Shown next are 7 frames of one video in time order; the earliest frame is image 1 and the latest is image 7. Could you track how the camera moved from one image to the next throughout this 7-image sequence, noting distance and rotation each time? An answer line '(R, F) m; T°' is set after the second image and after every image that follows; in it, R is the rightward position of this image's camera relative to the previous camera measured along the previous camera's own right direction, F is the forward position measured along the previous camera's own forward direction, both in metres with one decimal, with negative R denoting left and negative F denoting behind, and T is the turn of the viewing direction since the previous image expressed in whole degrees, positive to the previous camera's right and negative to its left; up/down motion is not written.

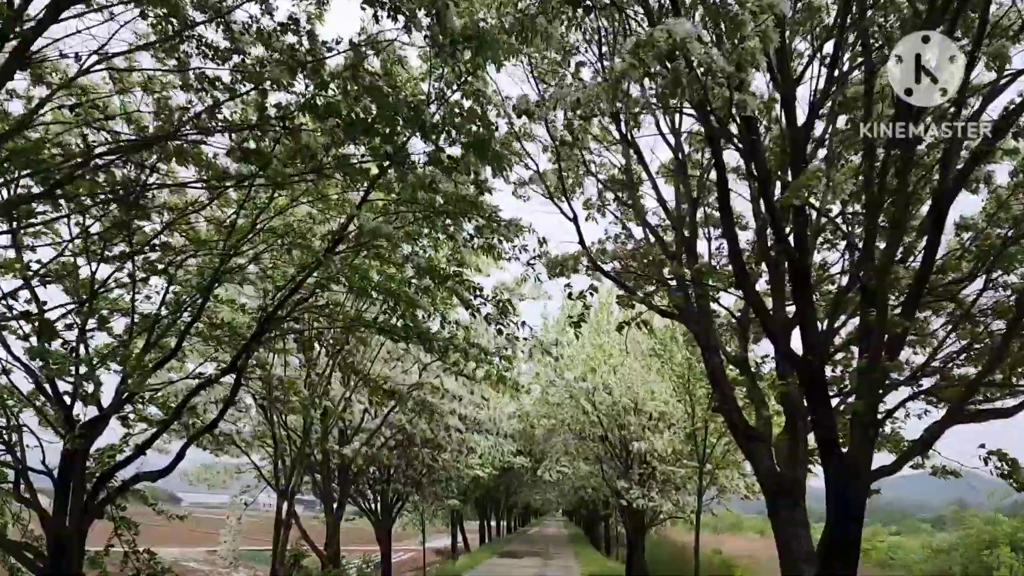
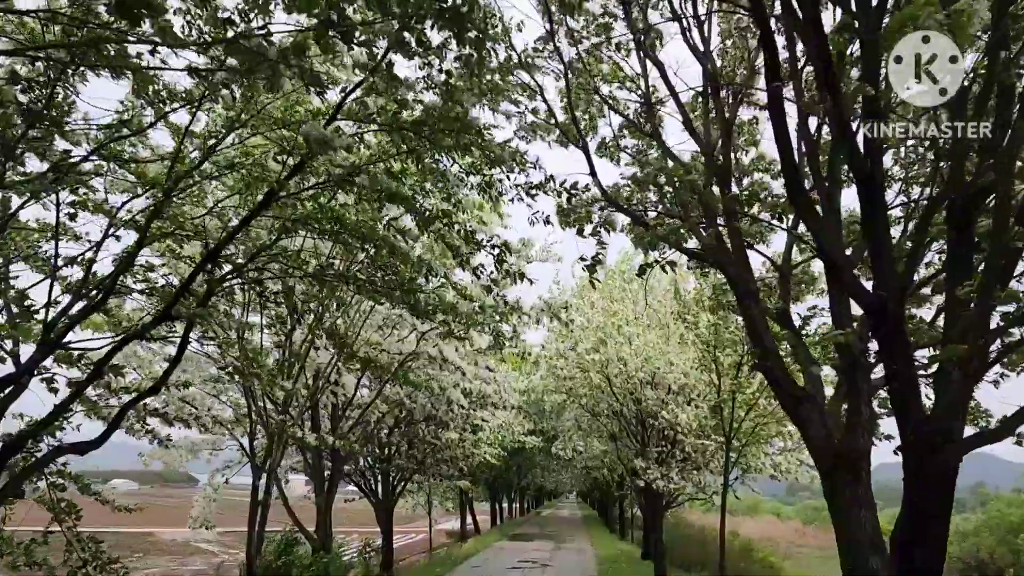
(+0.1, +1.3) m; -1°
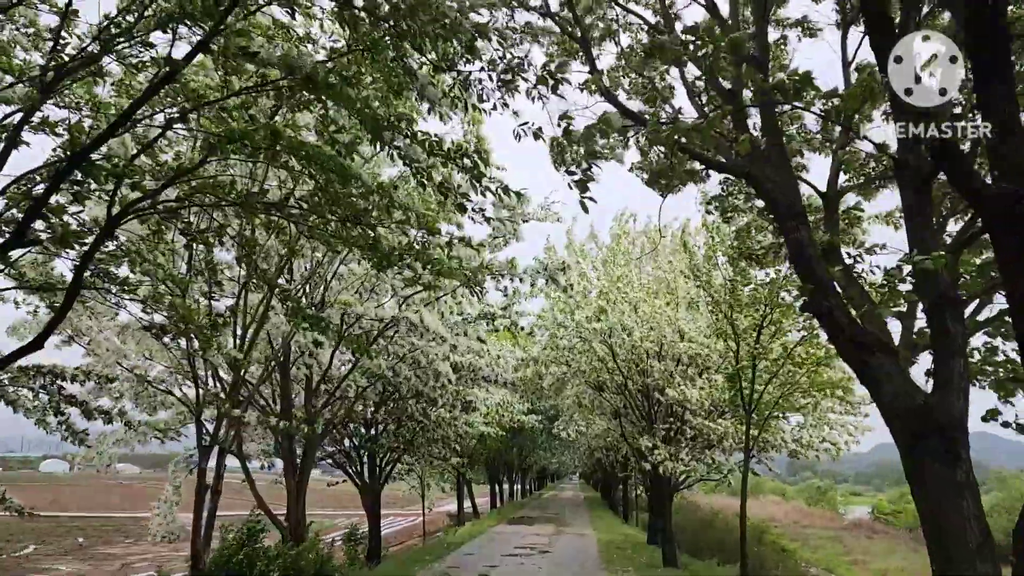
(+0.2, +1.4) m; 0°
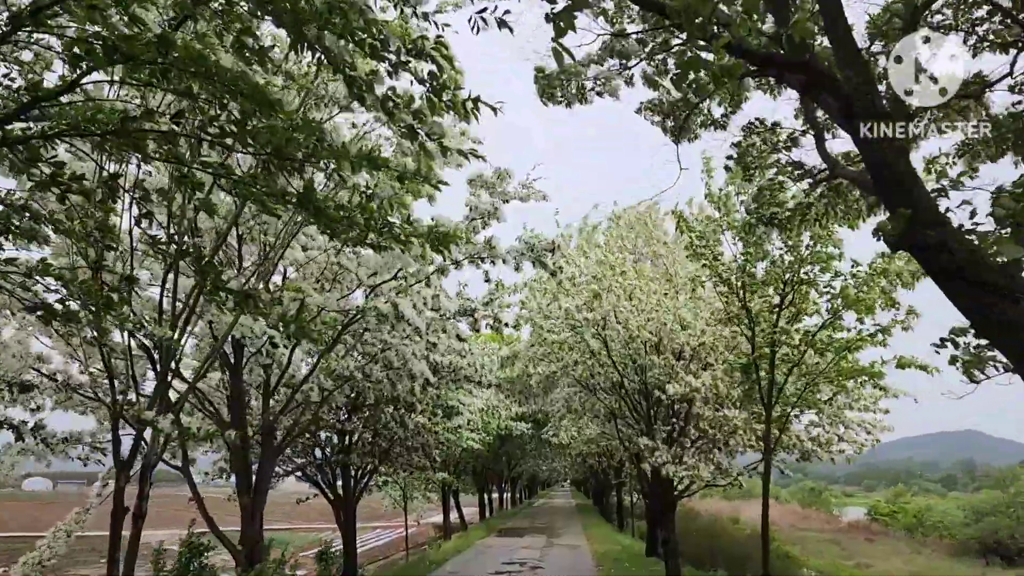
(+0.1, +1.4) m; +1°
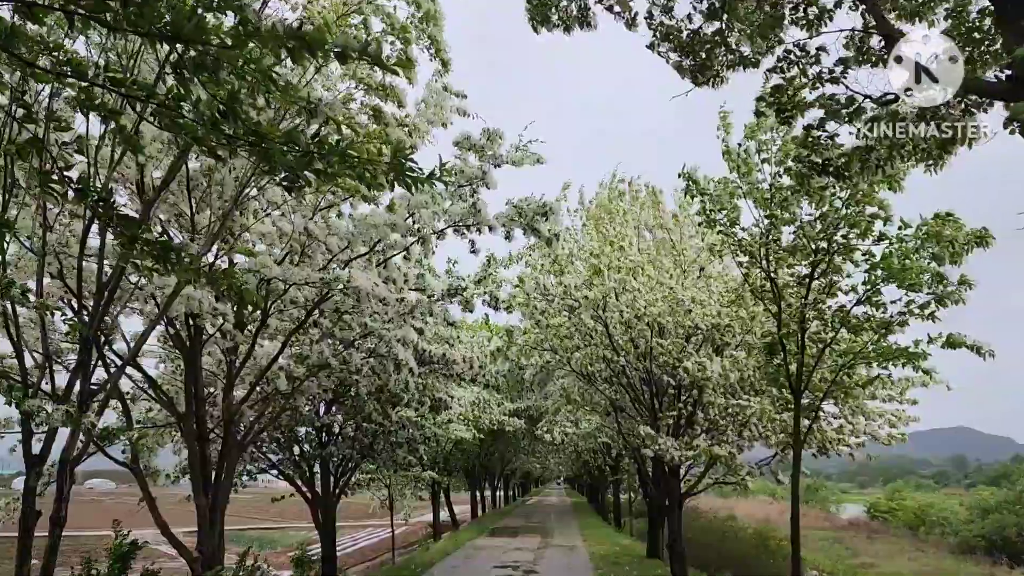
(0.0, +1.1) m; 0°
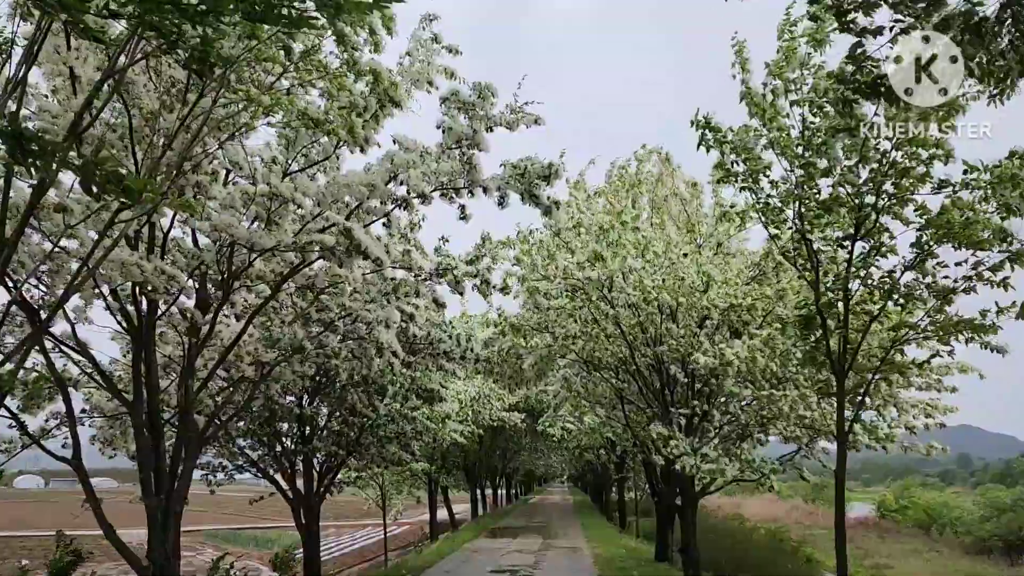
(+0.1, +1.1) m; 0°
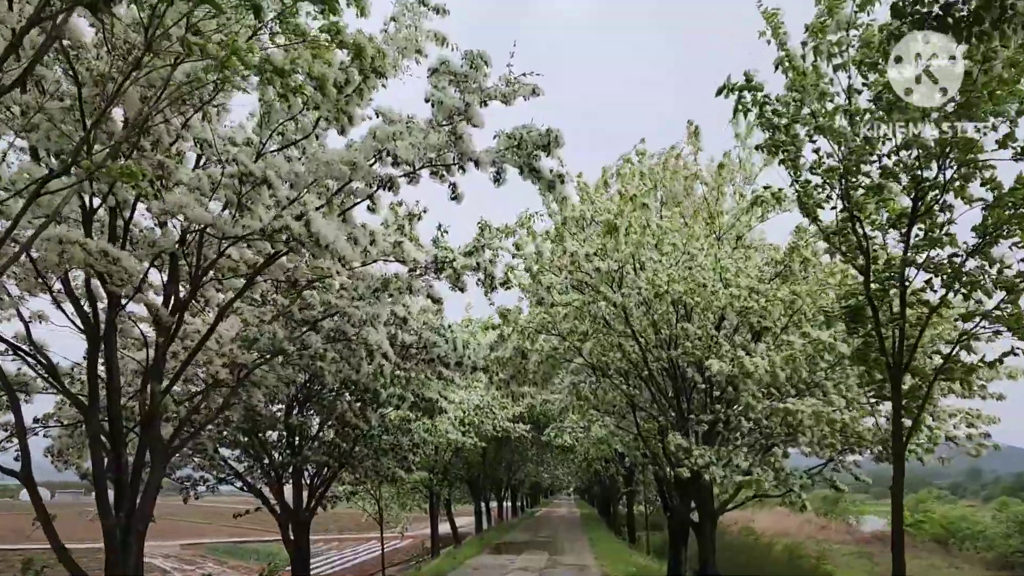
(0.0, +0.9) m; 0°
